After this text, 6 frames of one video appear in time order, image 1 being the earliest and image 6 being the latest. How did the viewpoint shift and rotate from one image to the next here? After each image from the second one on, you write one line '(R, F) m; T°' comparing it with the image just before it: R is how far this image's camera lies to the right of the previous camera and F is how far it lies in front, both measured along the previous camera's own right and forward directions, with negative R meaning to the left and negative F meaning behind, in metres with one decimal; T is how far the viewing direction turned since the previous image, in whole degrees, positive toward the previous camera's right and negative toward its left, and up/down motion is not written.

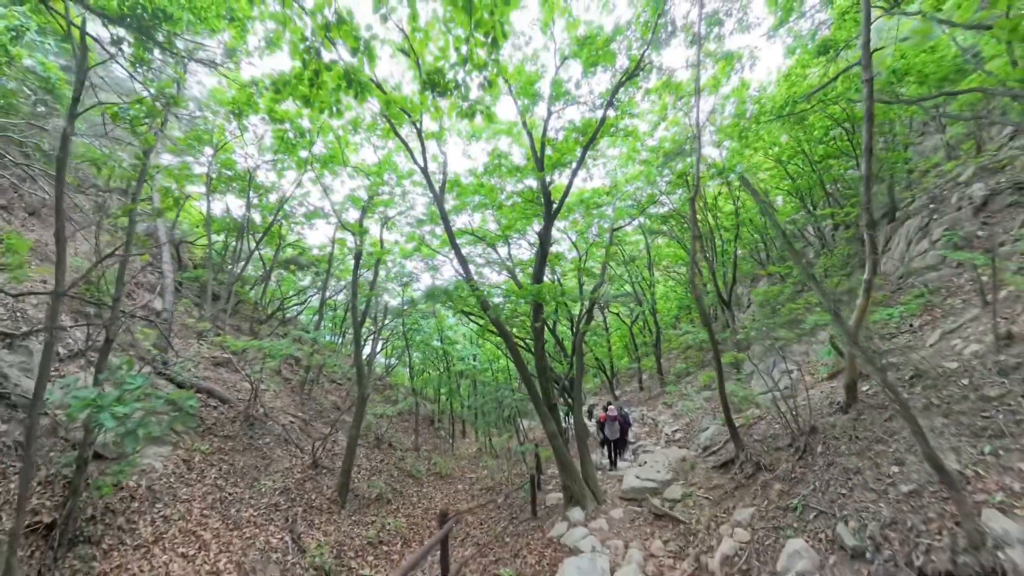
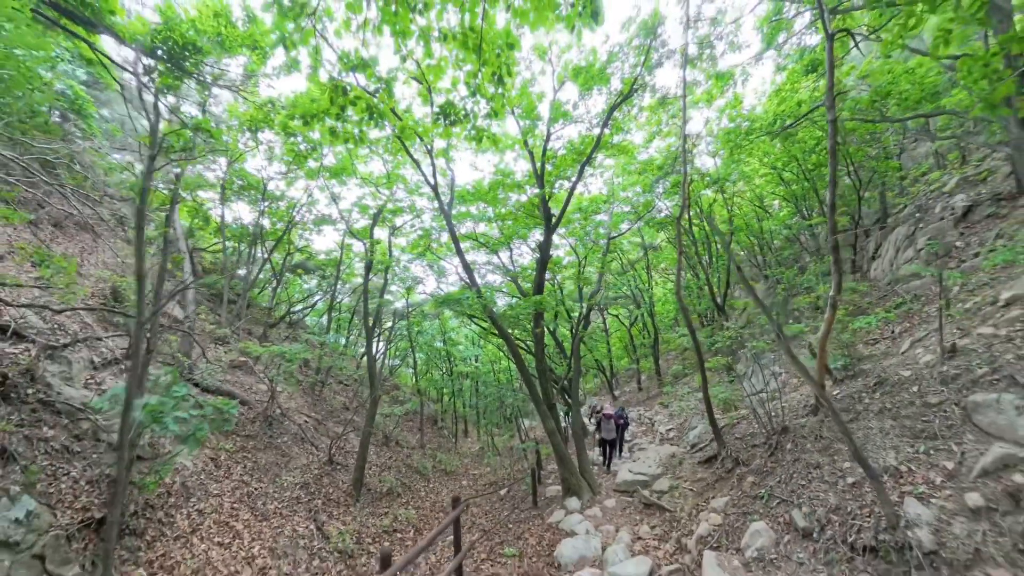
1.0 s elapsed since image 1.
(0.0, -0.5) m; 0°
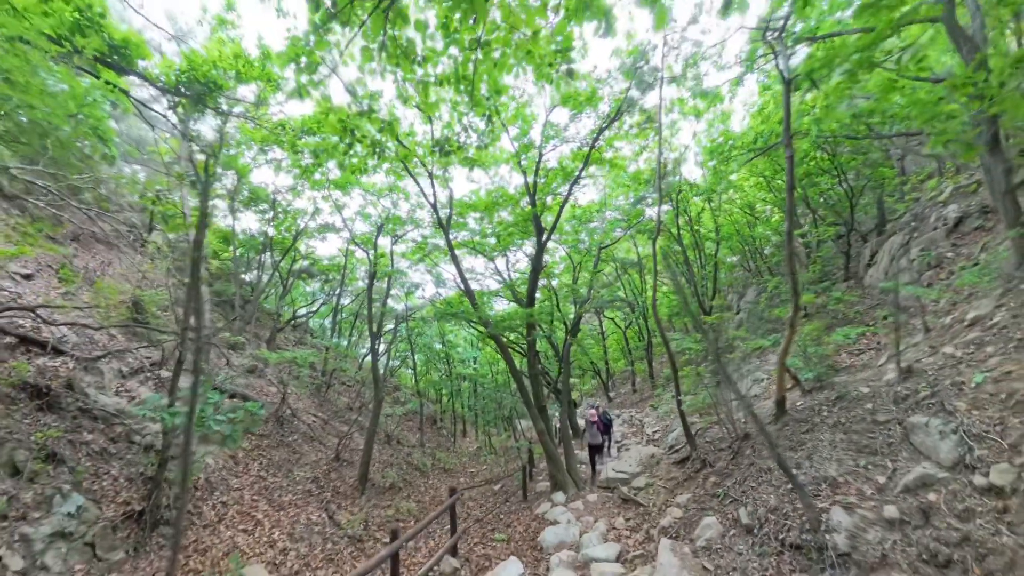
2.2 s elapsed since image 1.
(+0.1, -0.6) m; 0°
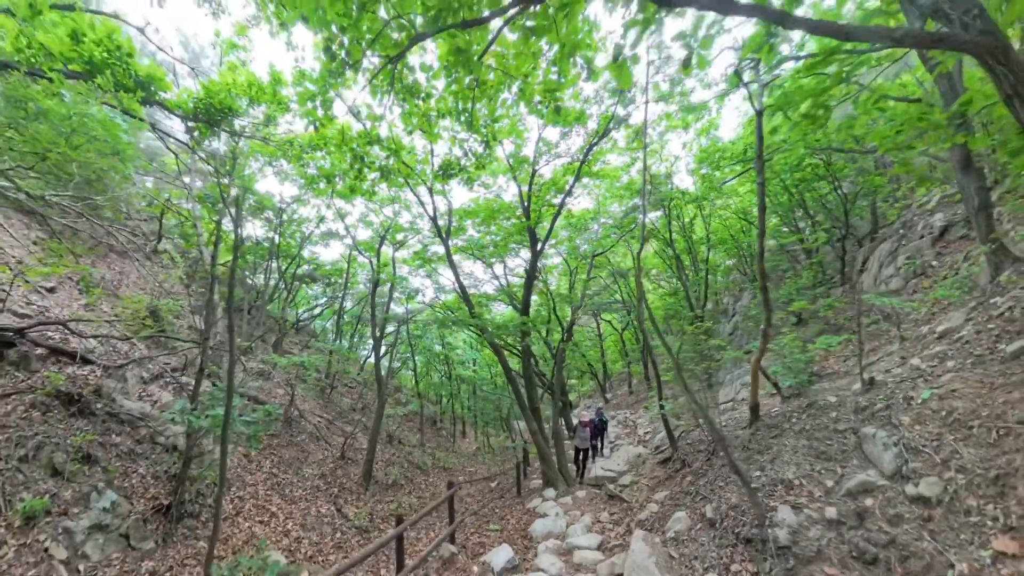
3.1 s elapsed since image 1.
(+0.1, -0.5) m; 0°
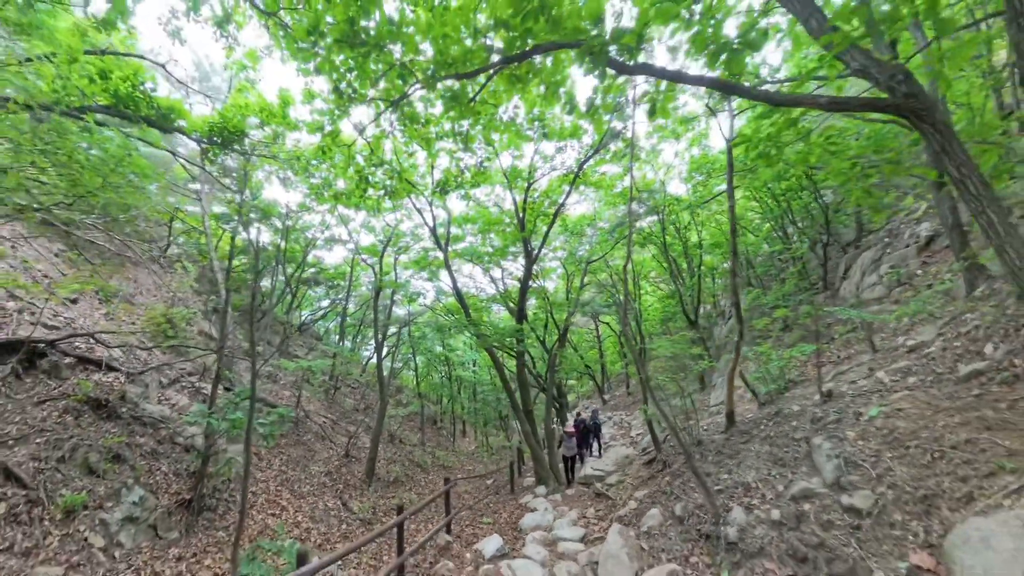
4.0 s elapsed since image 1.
(+0.1, -0.5) m; 0°
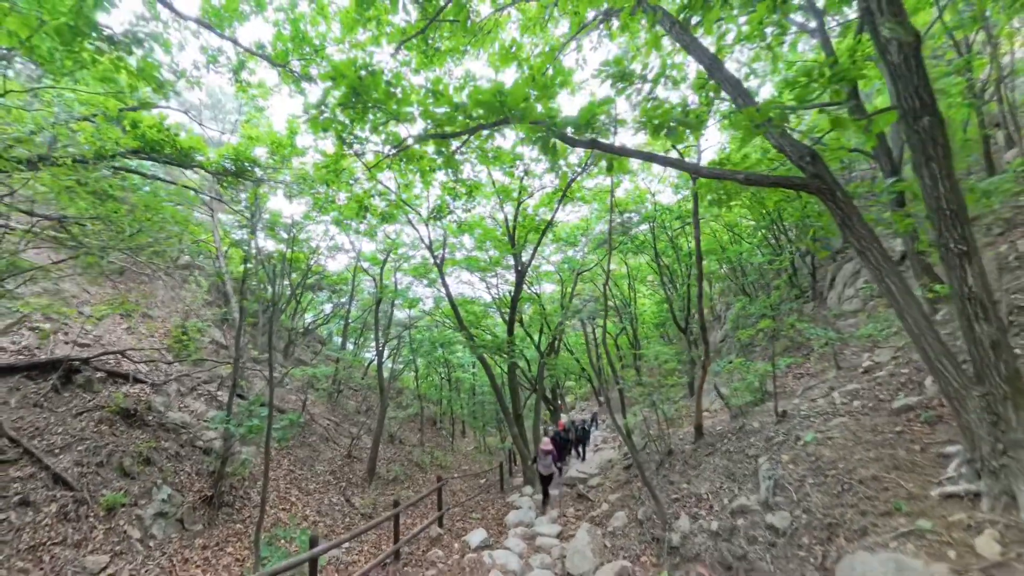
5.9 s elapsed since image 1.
(+0.2, -0.7) m; 0°
